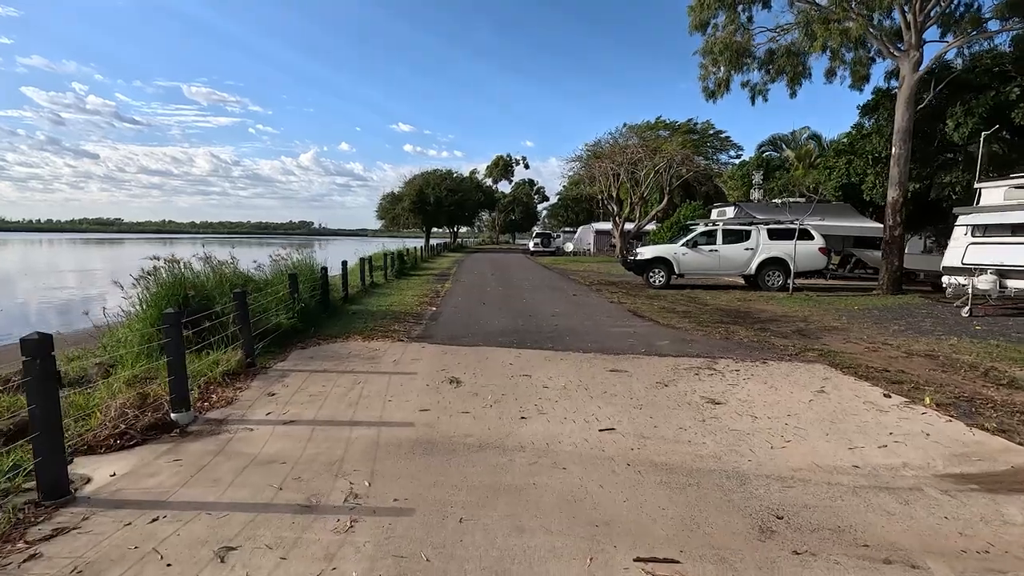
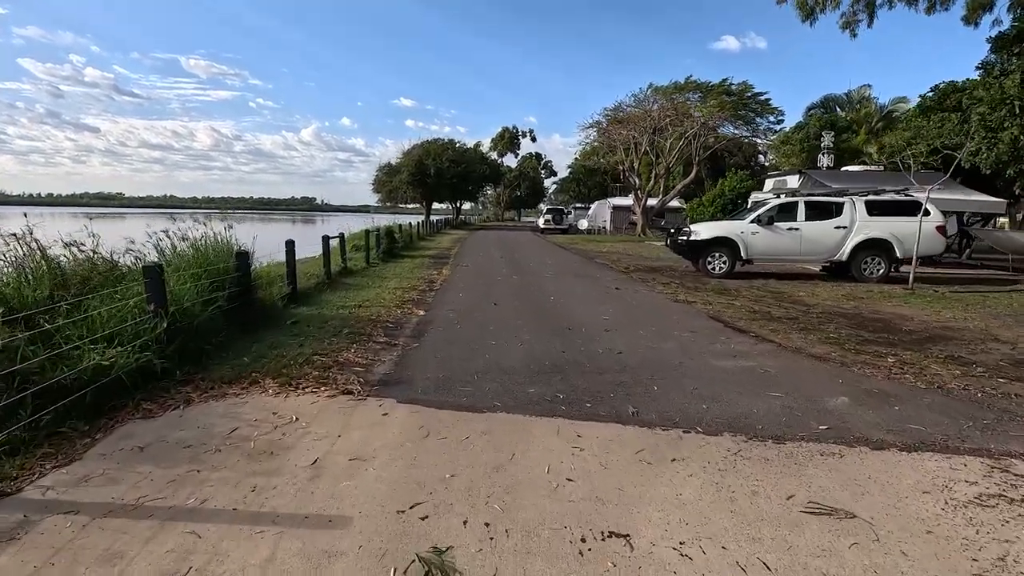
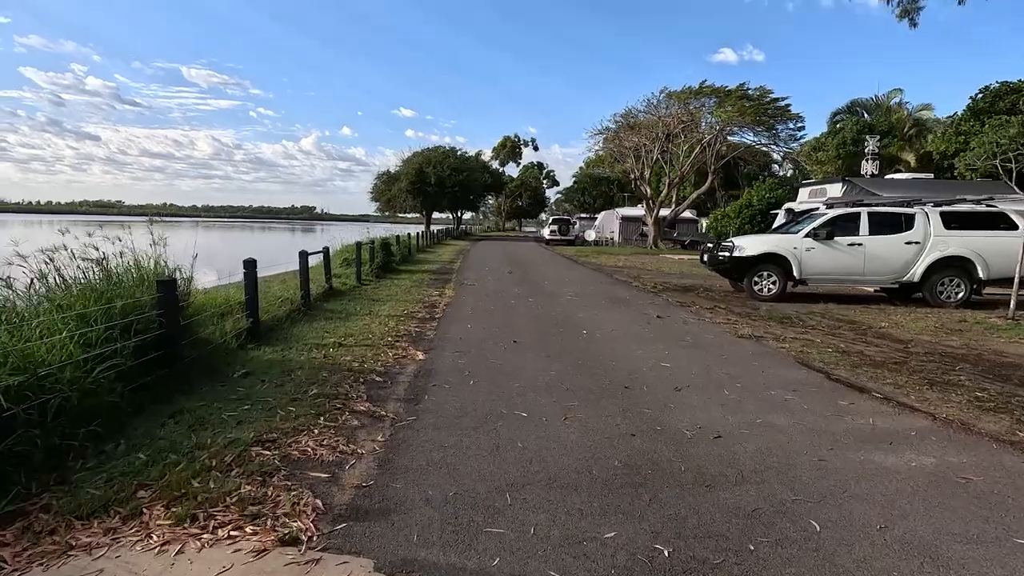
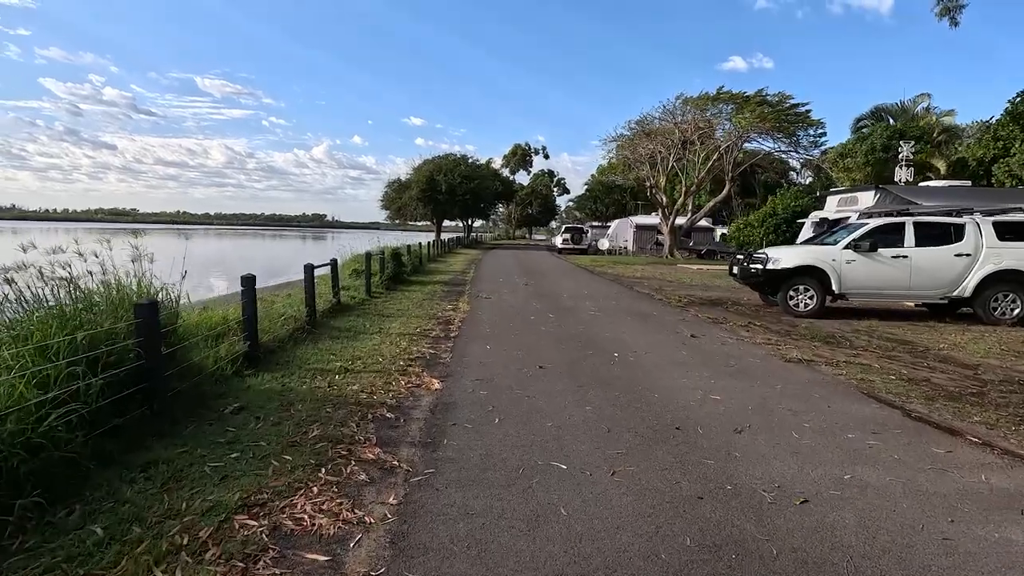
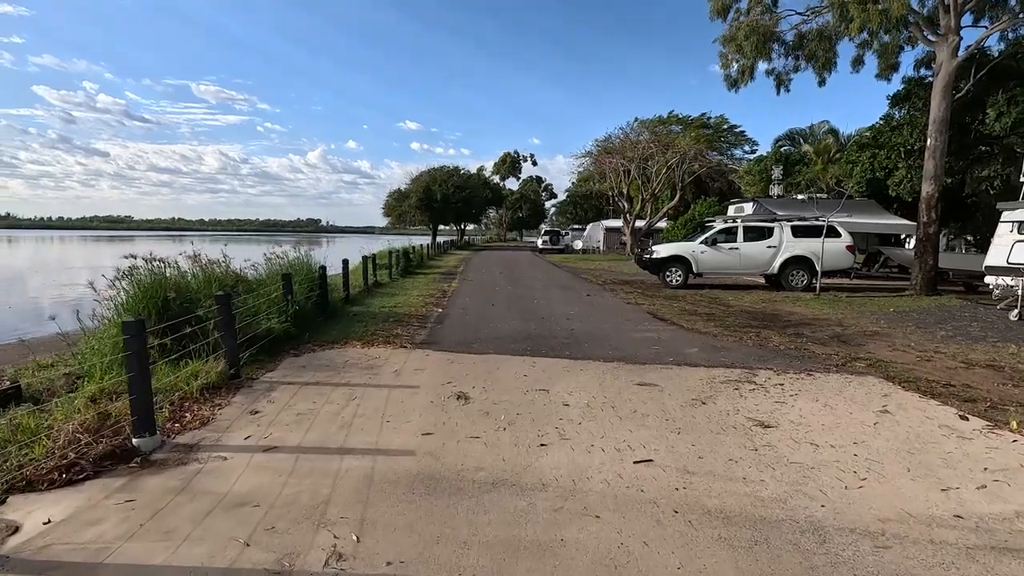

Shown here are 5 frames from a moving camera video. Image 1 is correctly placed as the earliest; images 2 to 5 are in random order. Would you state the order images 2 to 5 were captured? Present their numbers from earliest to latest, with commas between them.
5, 2, 3, 4
